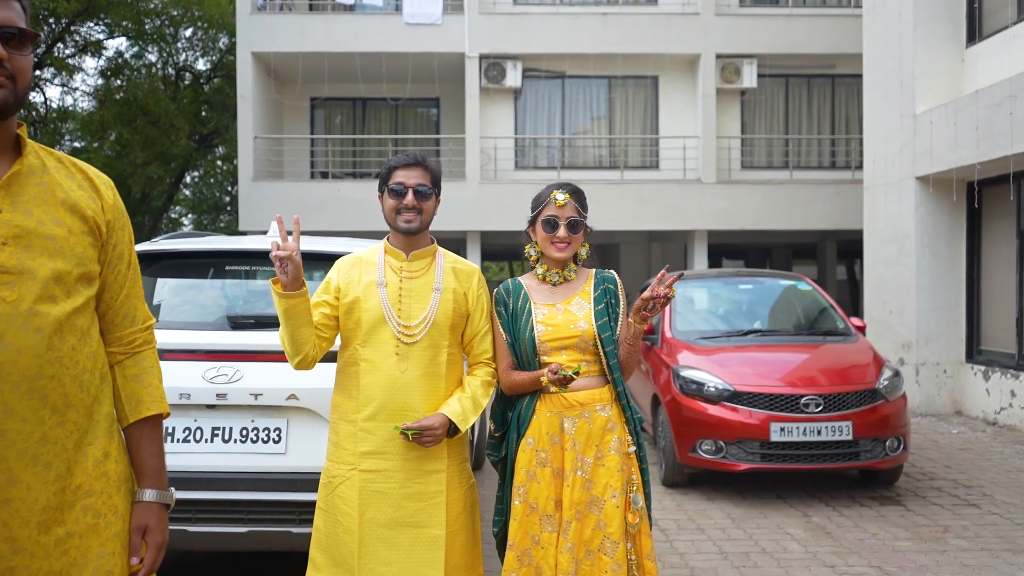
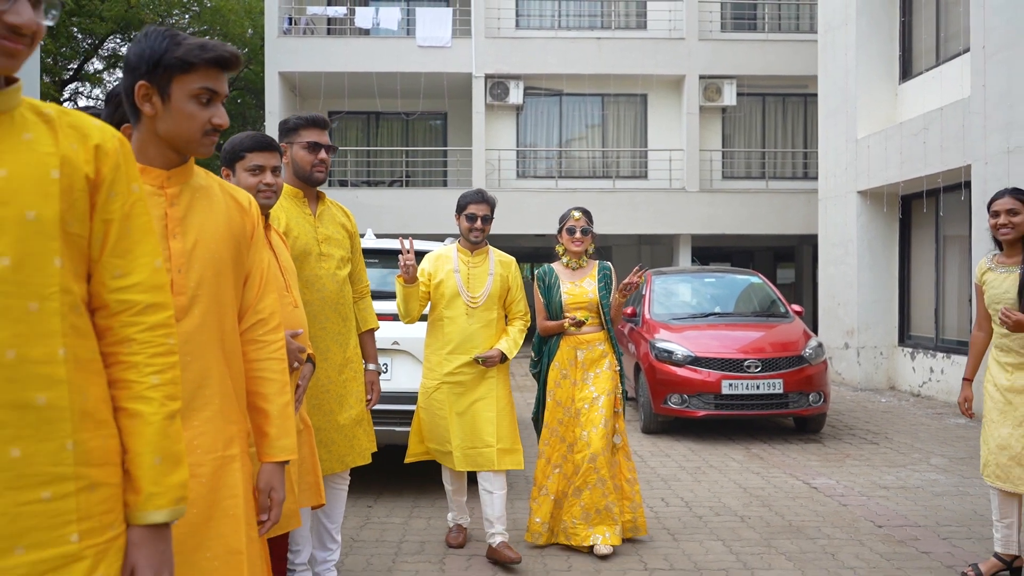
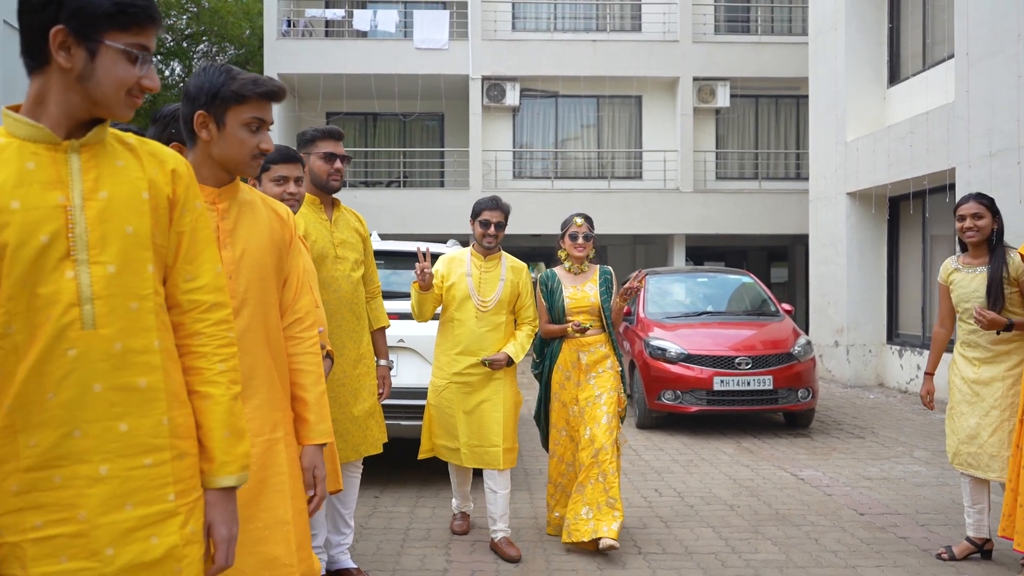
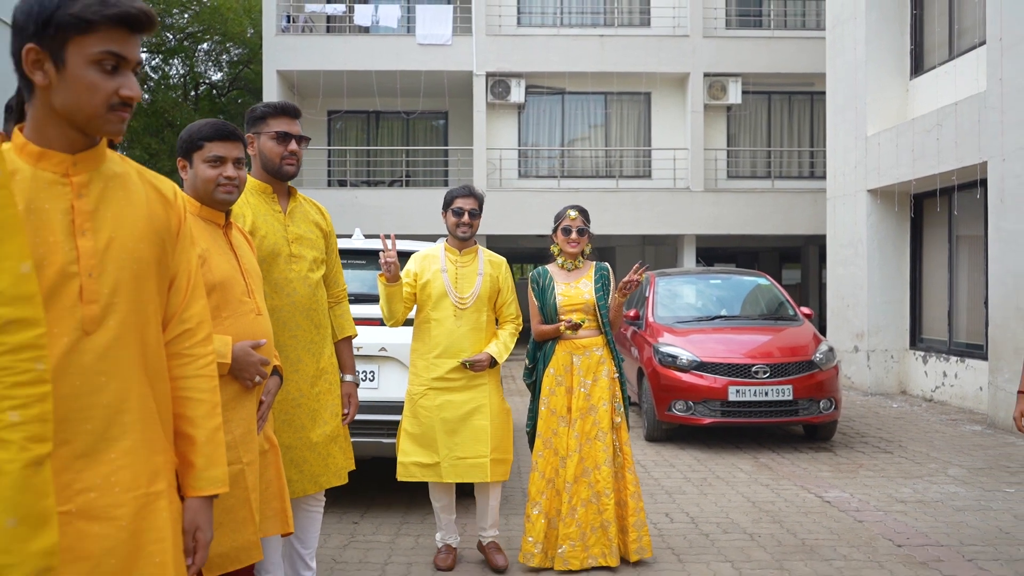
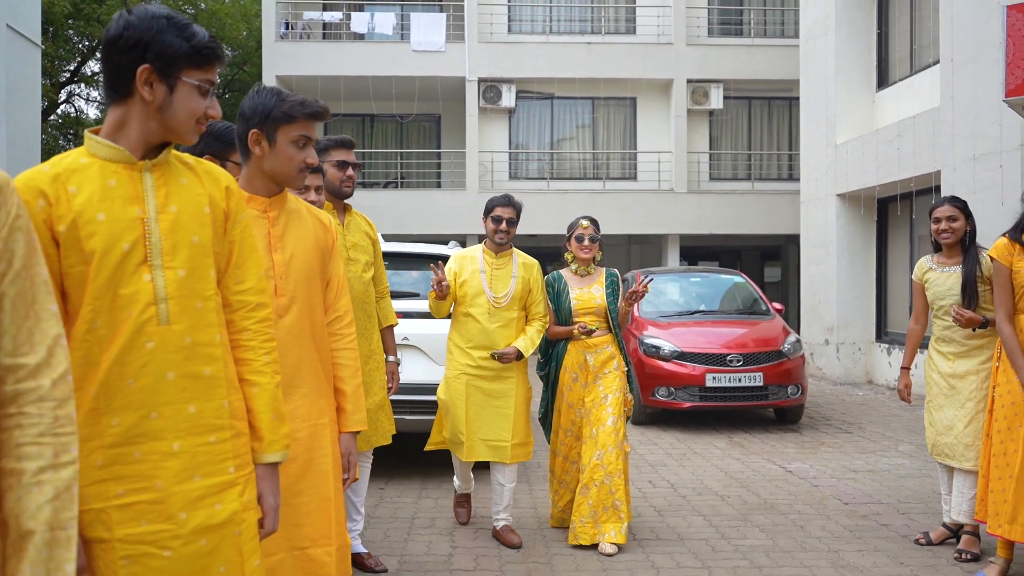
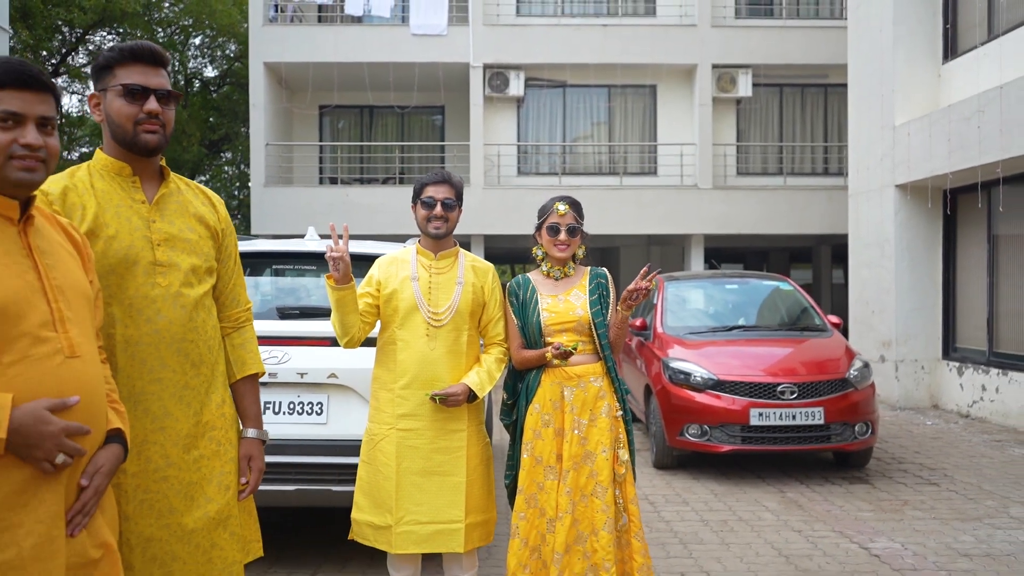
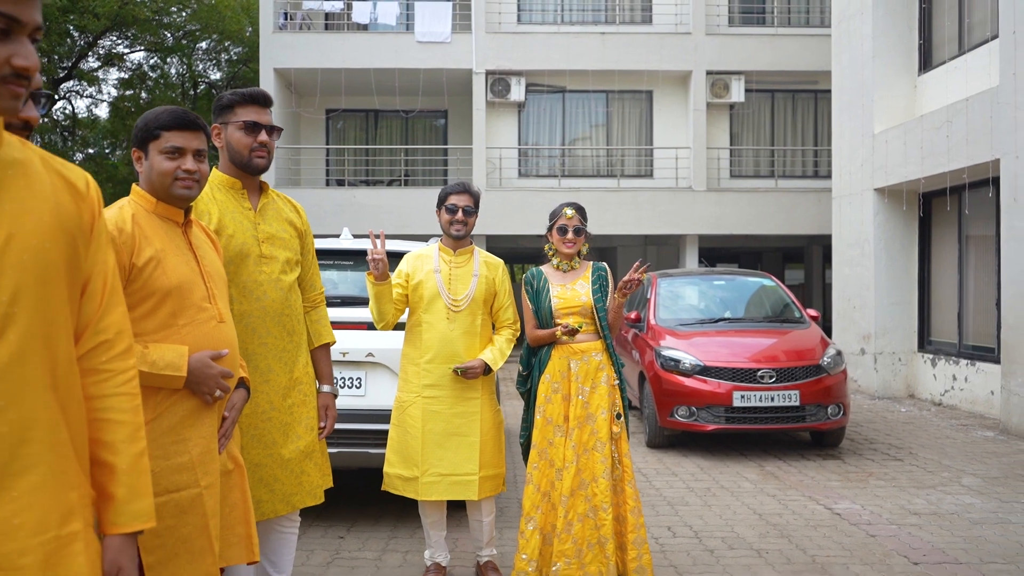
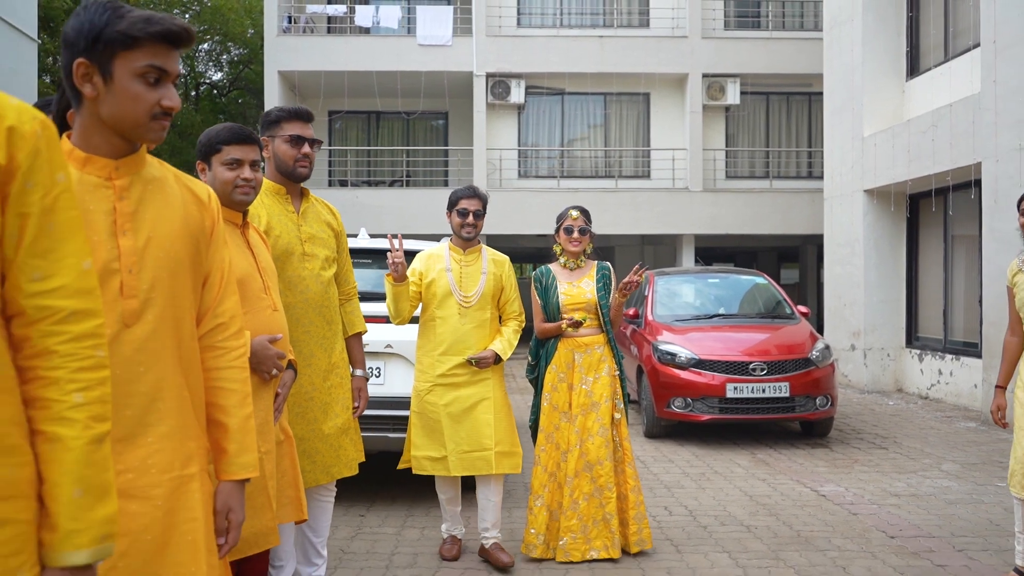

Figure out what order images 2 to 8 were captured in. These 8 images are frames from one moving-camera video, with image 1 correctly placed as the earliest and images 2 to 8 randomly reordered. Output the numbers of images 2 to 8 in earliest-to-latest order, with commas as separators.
6, 7, 4, 8, 2, 3, 5
